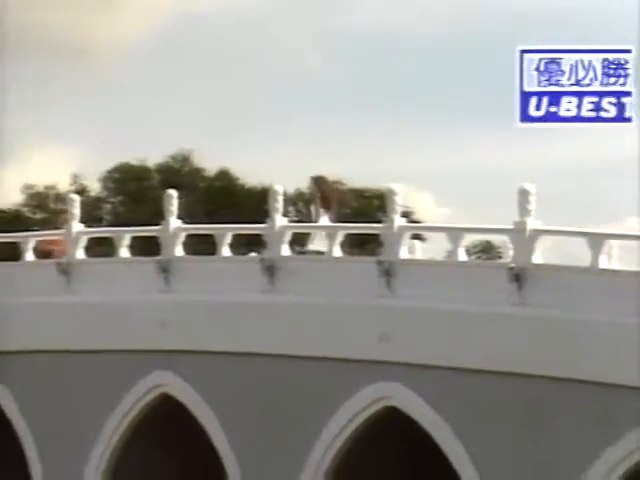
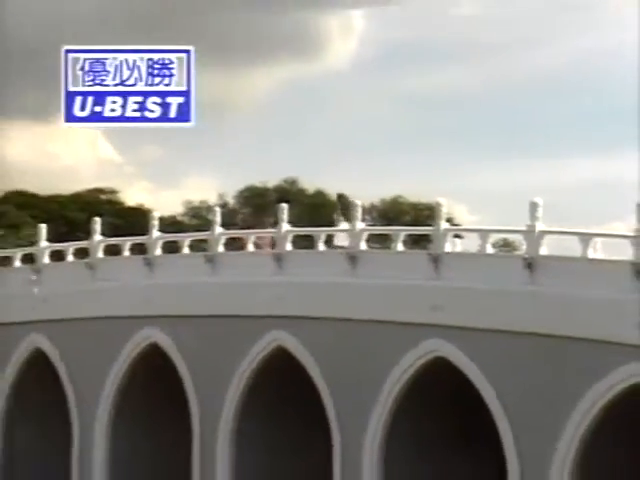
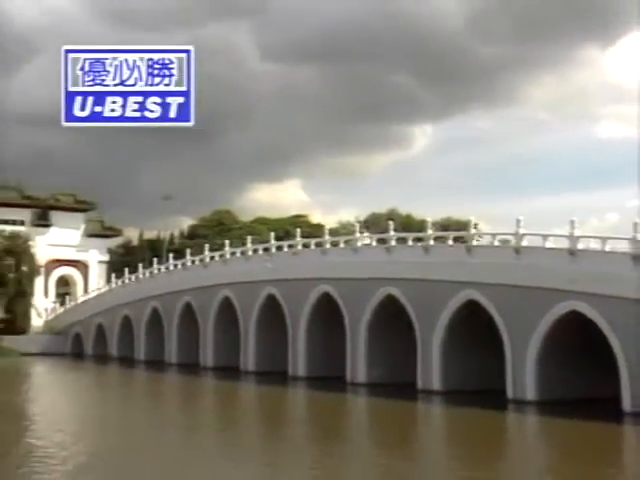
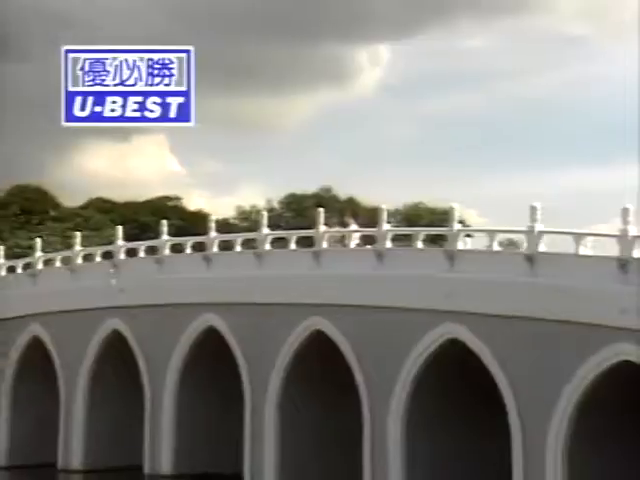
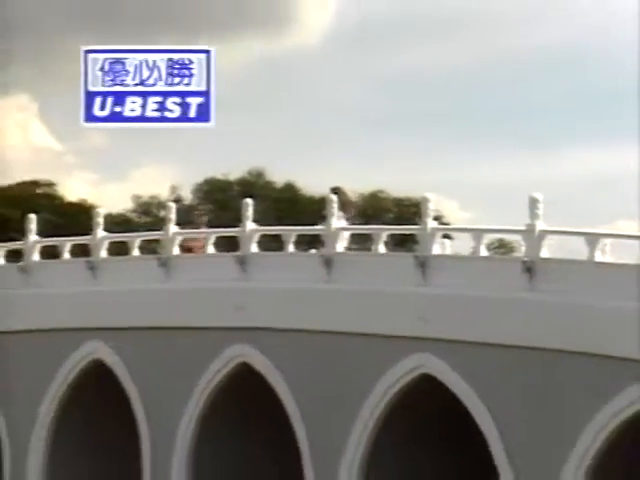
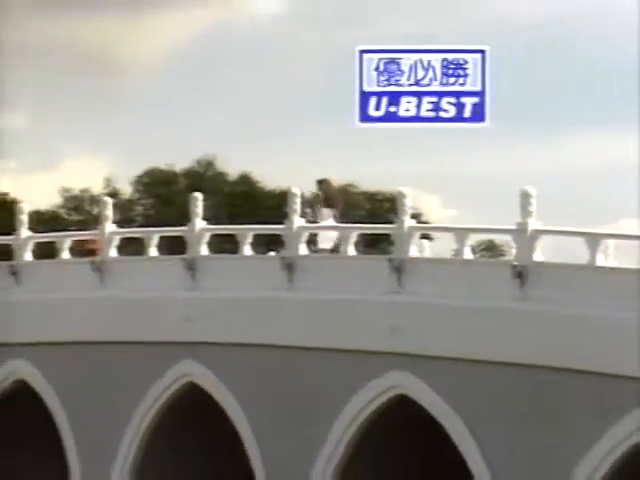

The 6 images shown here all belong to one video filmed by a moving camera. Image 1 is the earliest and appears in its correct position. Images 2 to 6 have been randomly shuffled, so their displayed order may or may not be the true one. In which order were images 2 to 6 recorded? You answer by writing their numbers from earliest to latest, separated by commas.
6, 5, 2, 4, 3
